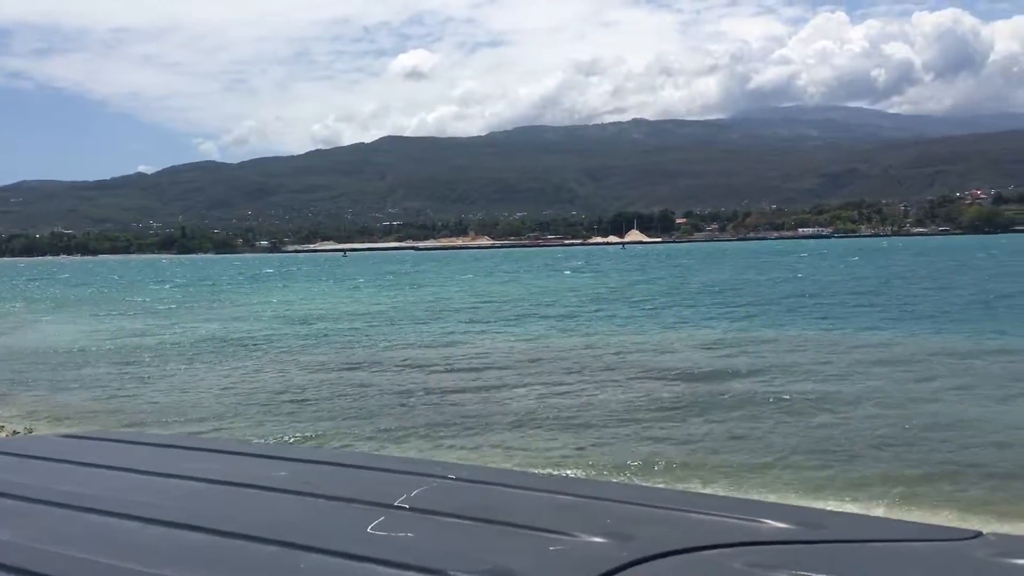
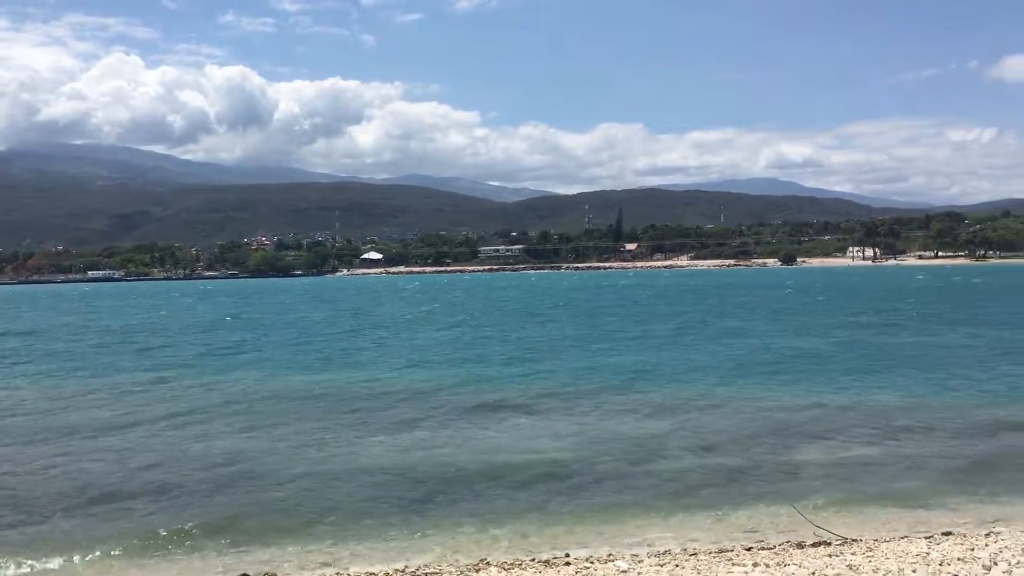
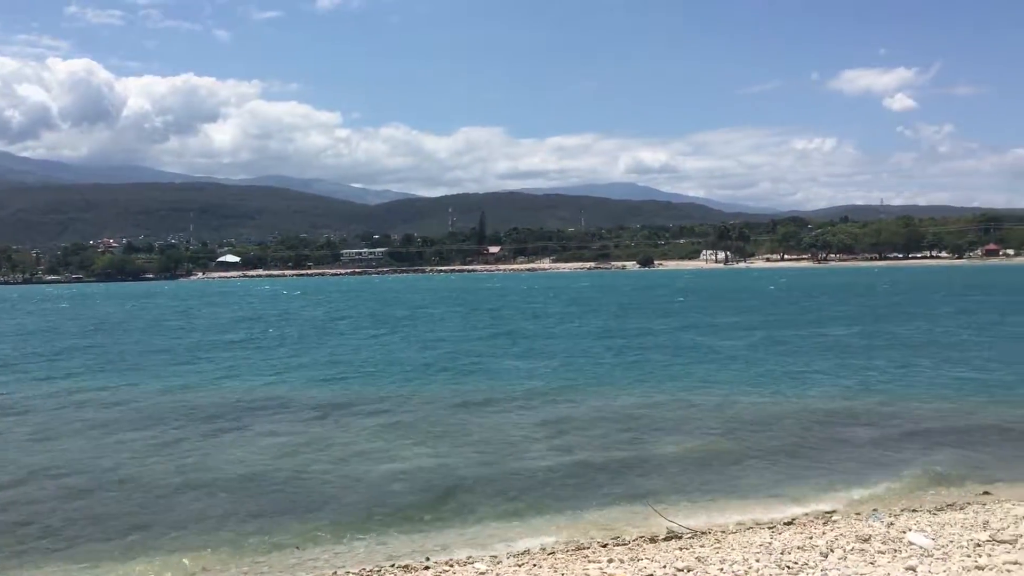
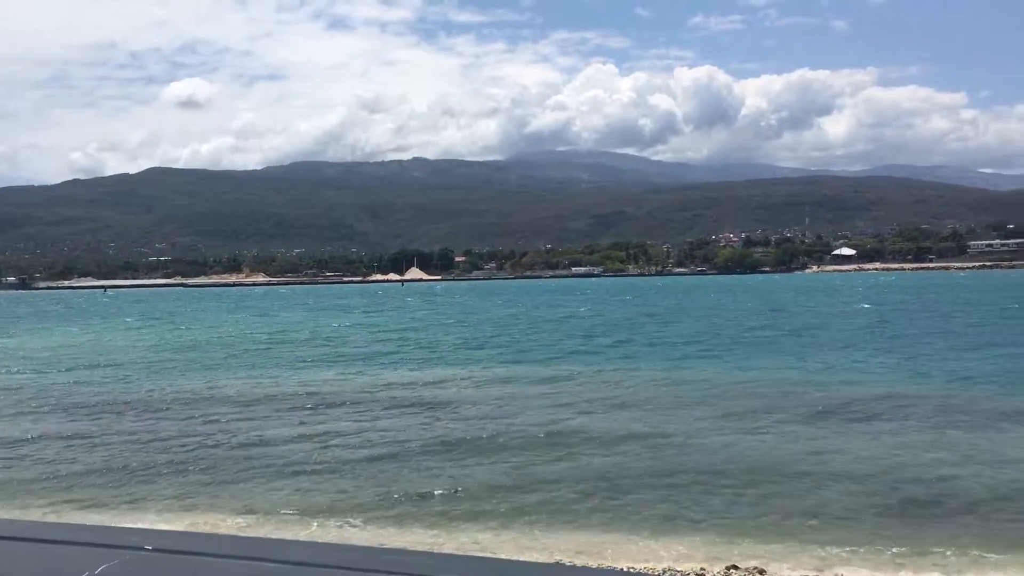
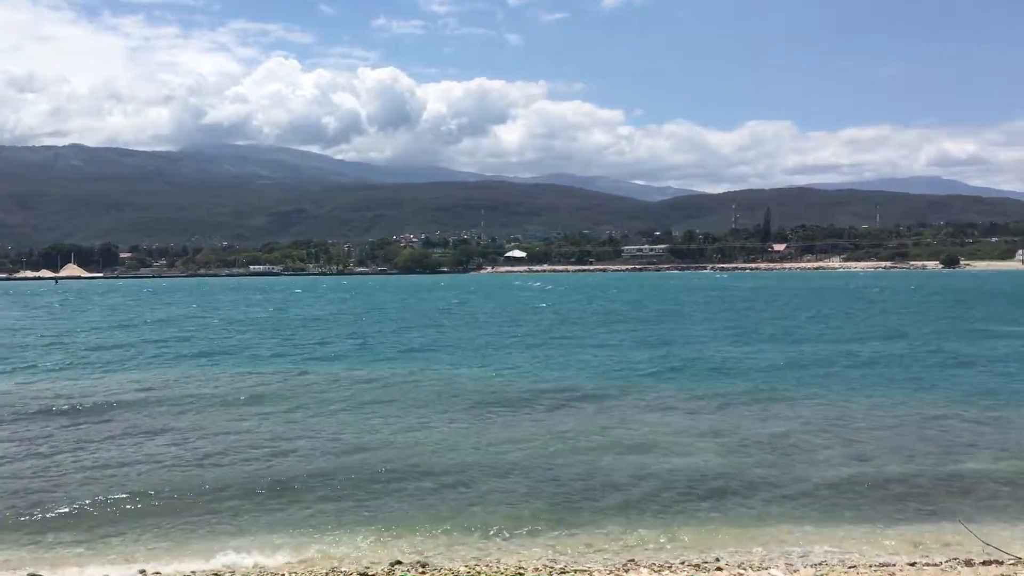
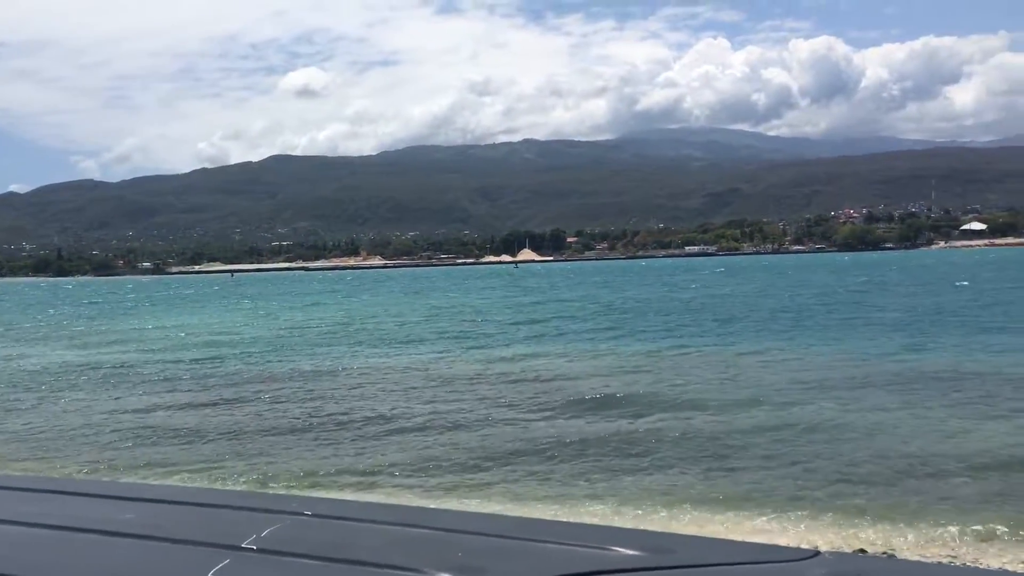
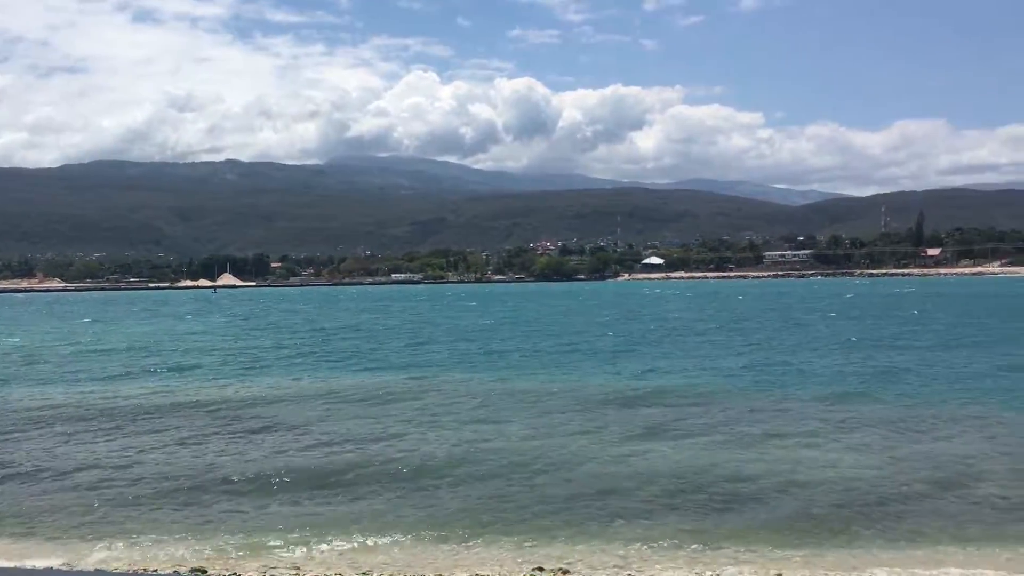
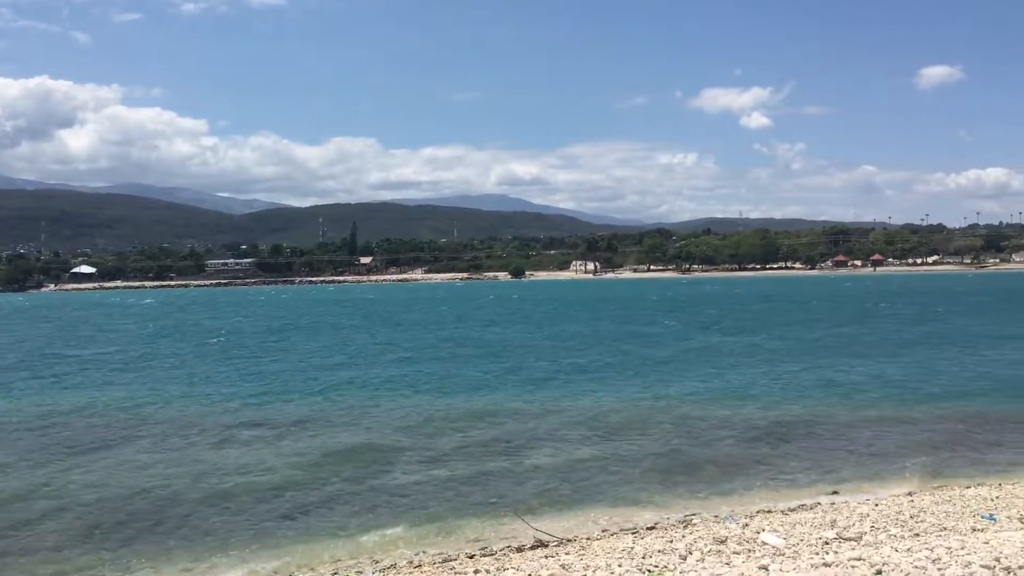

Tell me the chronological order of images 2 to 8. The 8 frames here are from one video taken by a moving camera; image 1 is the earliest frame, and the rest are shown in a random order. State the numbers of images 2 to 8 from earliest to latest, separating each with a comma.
6, 4, 7, 5, 2, 3, 8
